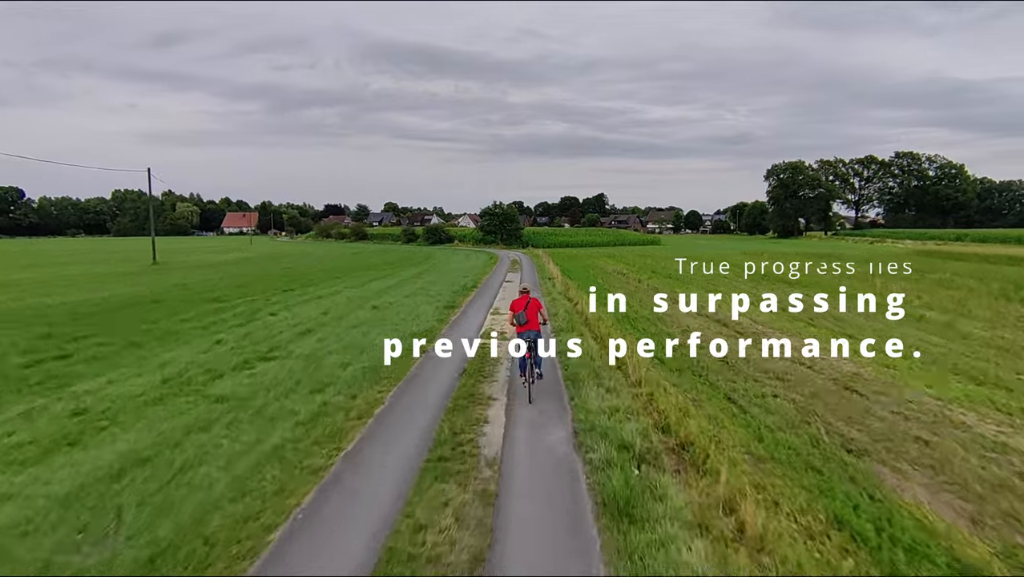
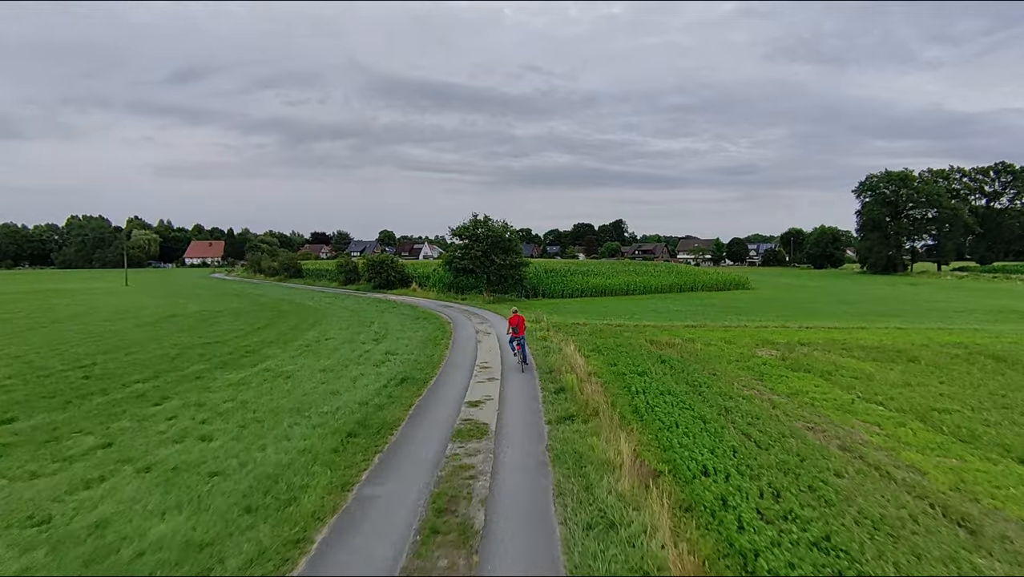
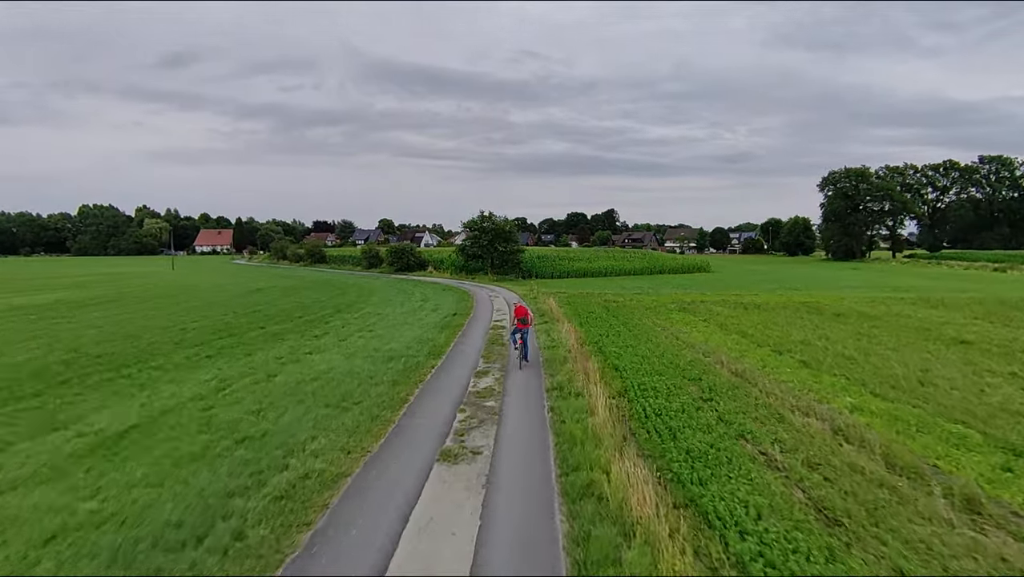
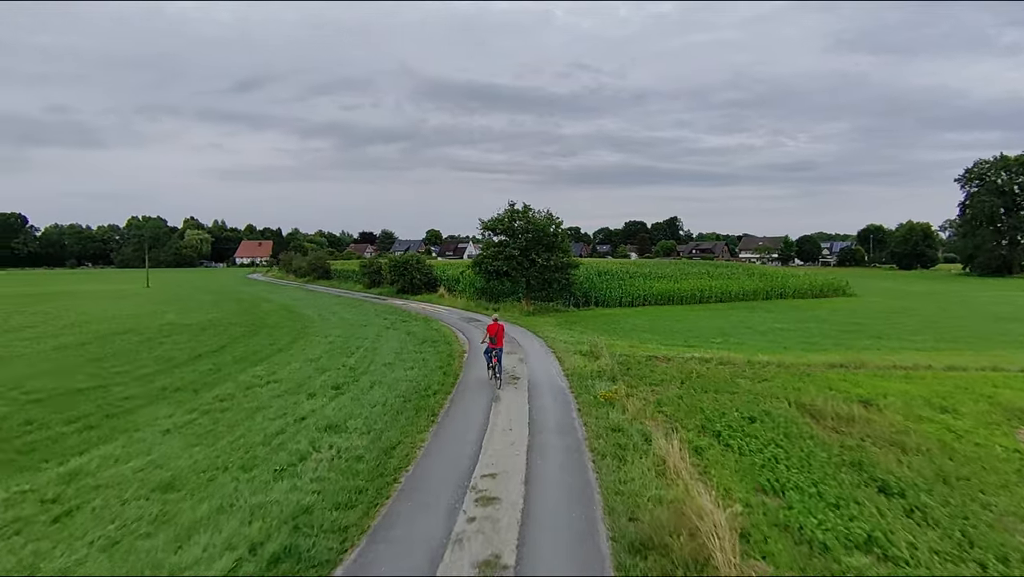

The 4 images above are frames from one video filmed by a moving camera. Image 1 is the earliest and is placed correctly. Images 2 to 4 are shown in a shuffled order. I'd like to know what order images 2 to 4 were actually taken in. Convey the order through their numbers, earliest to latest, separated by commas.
3, 2, 4
